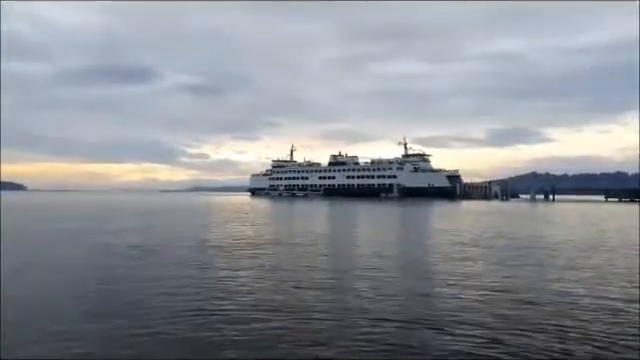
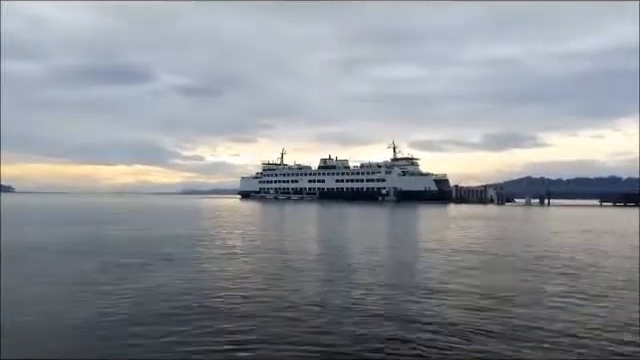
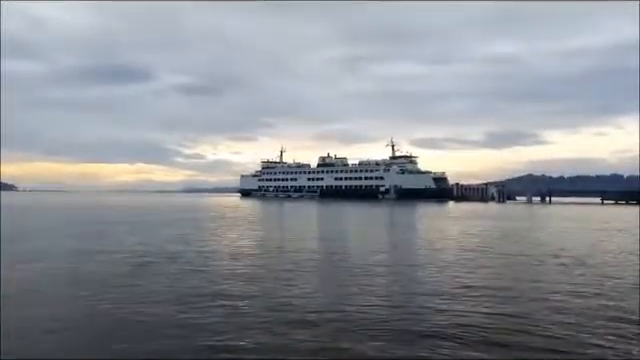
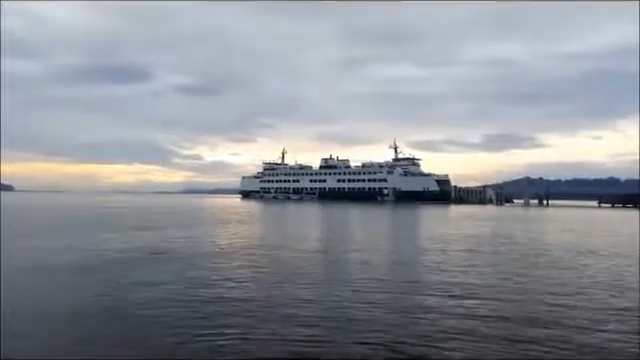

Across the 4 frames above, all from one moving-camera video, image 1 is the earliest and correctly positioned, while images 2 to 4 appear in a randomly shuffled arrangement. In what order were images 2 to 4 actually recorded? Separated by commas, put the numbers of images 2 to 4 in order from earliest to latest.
4, 2, 3
